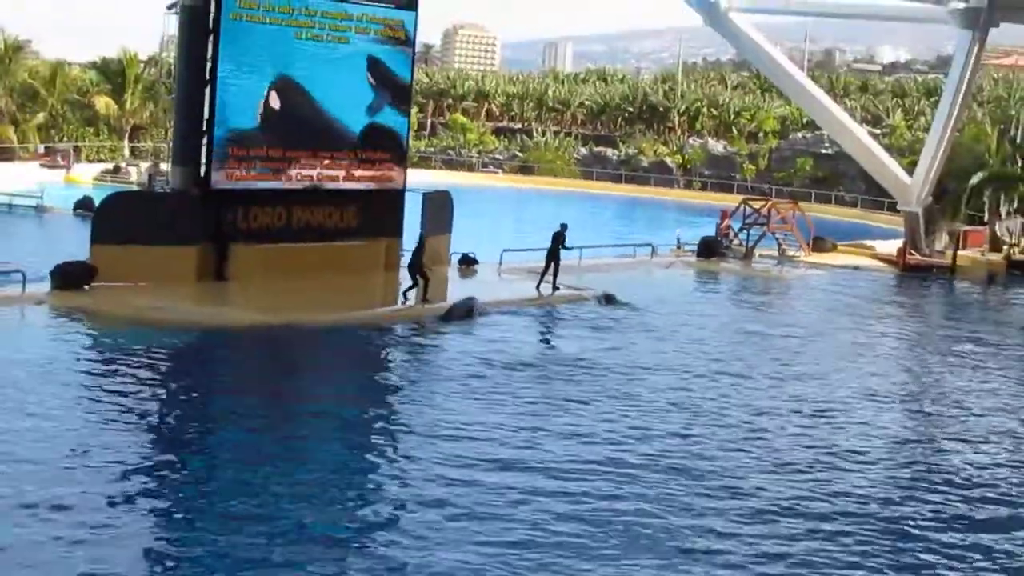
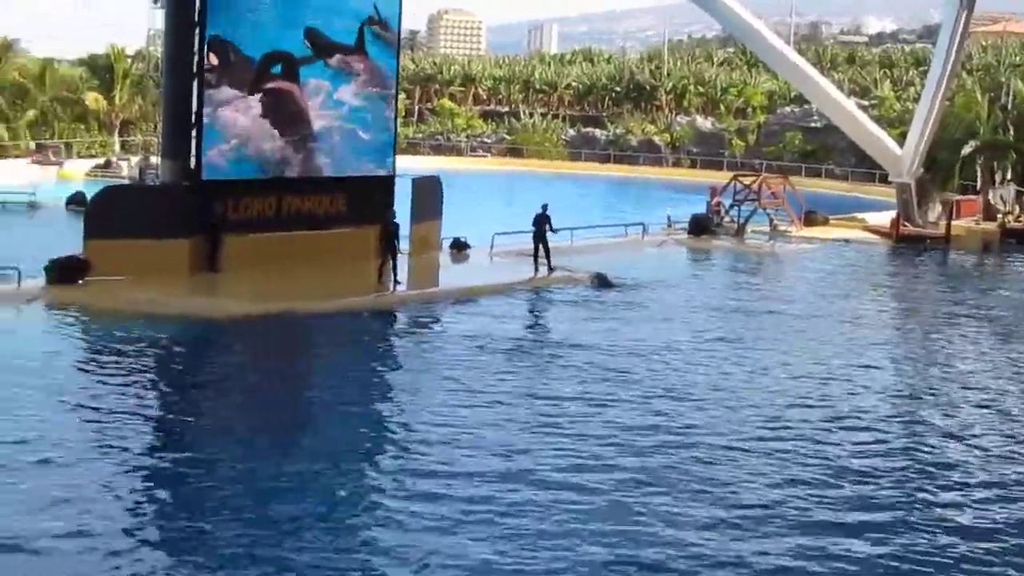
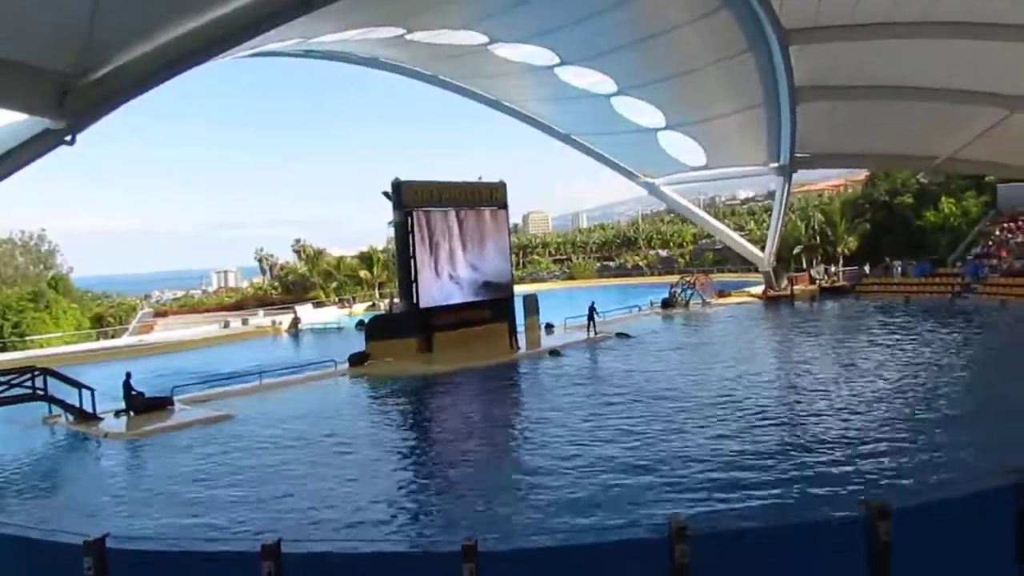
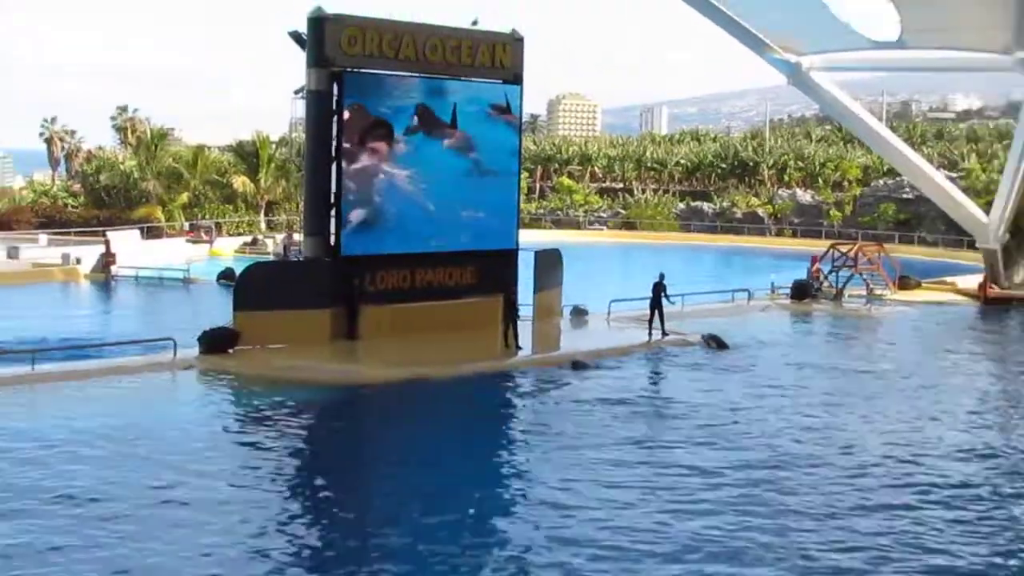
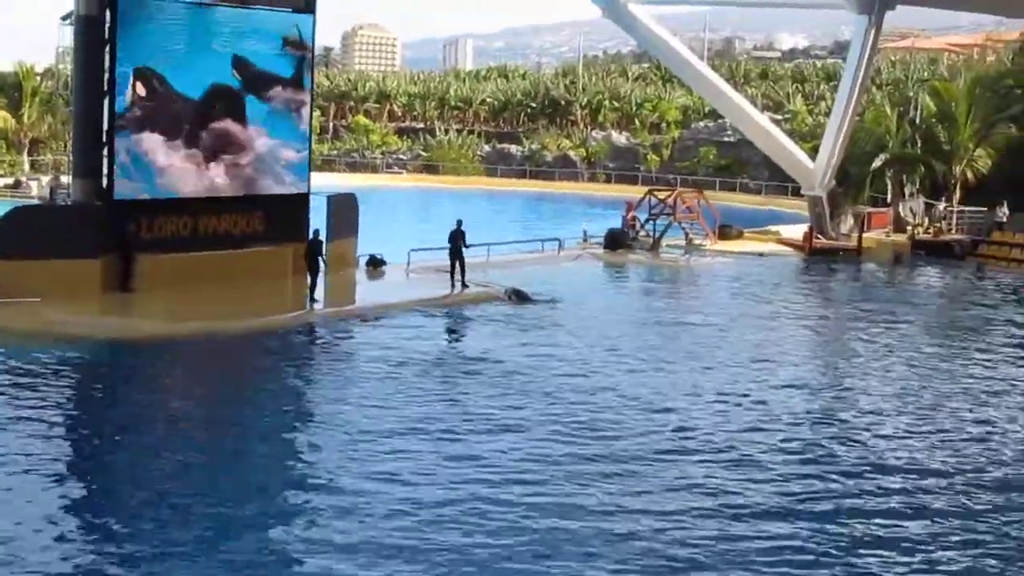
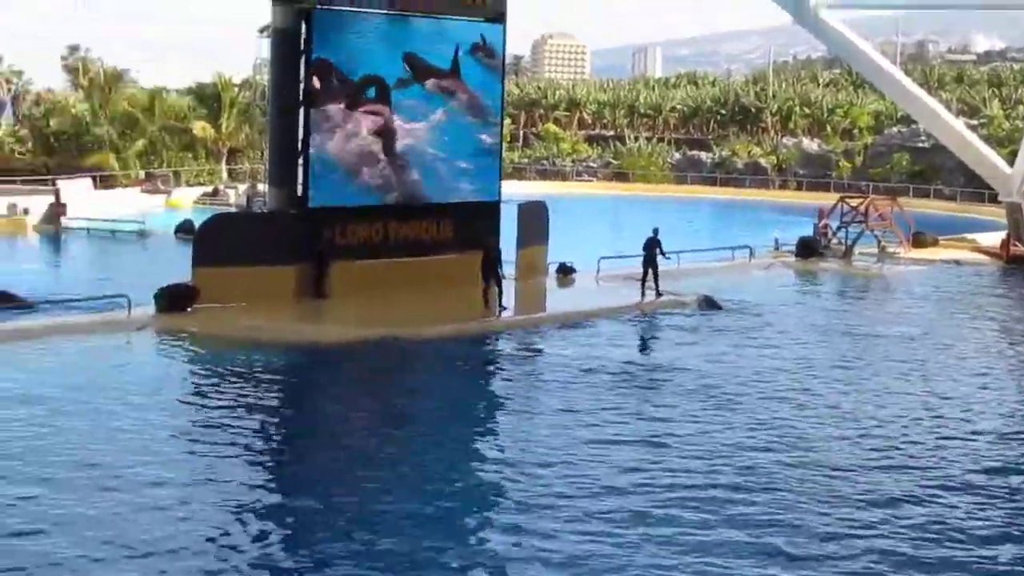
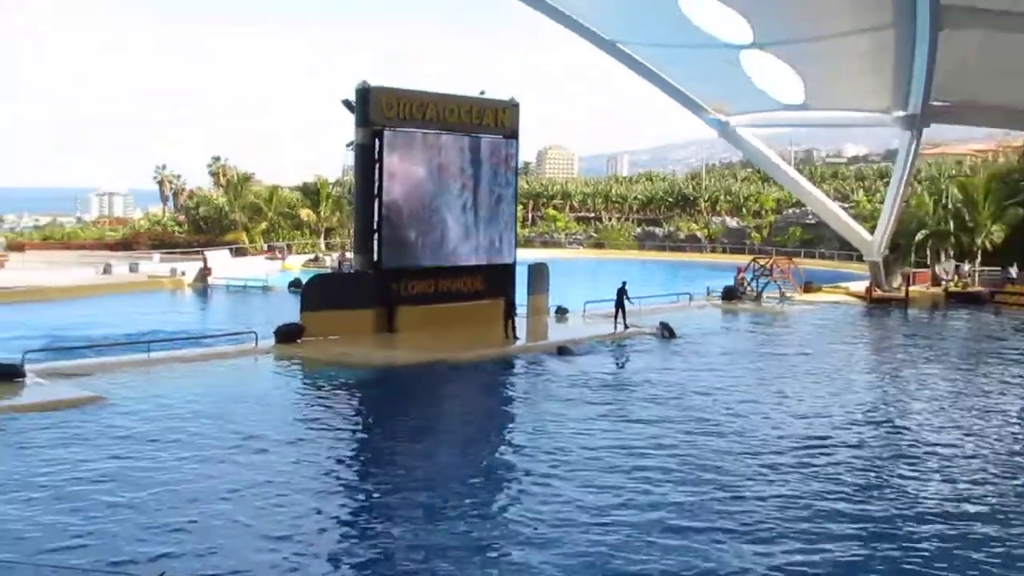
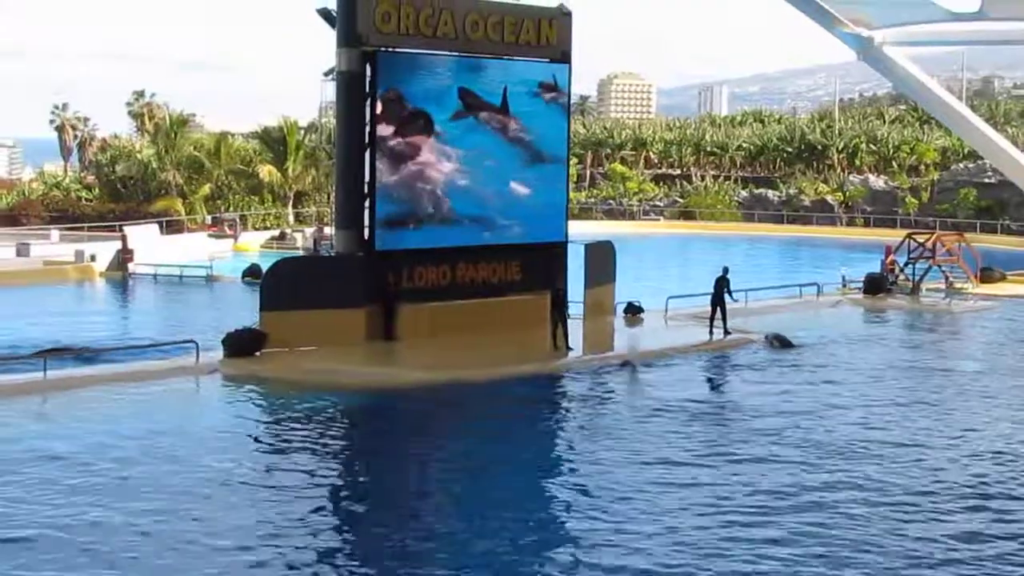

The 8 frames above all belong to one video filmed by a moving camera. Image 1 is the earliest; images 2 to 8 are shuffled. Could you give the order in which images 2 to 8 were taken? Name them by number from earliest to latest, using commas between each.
5, 2, 6, 8, 4, 7, 3
